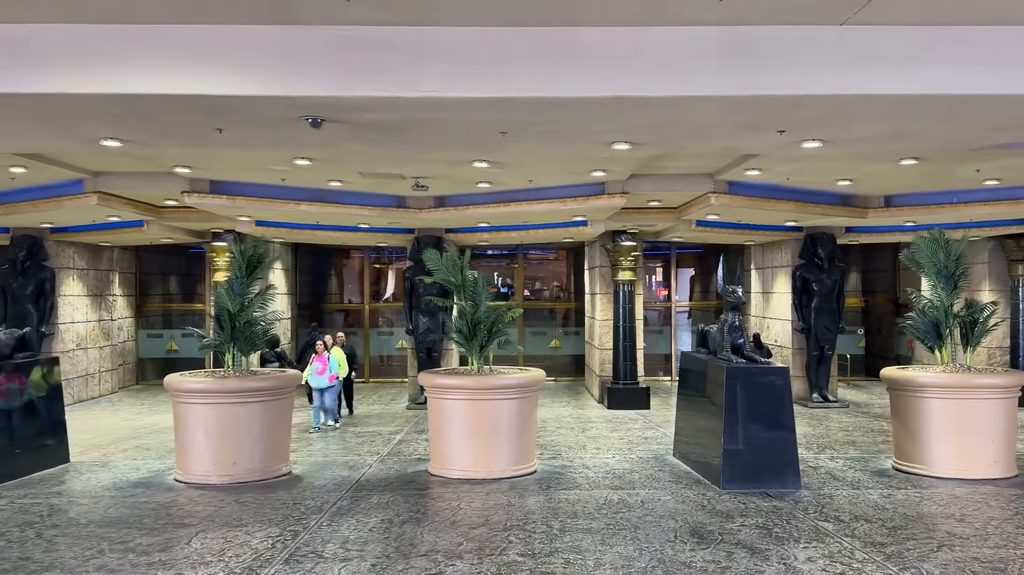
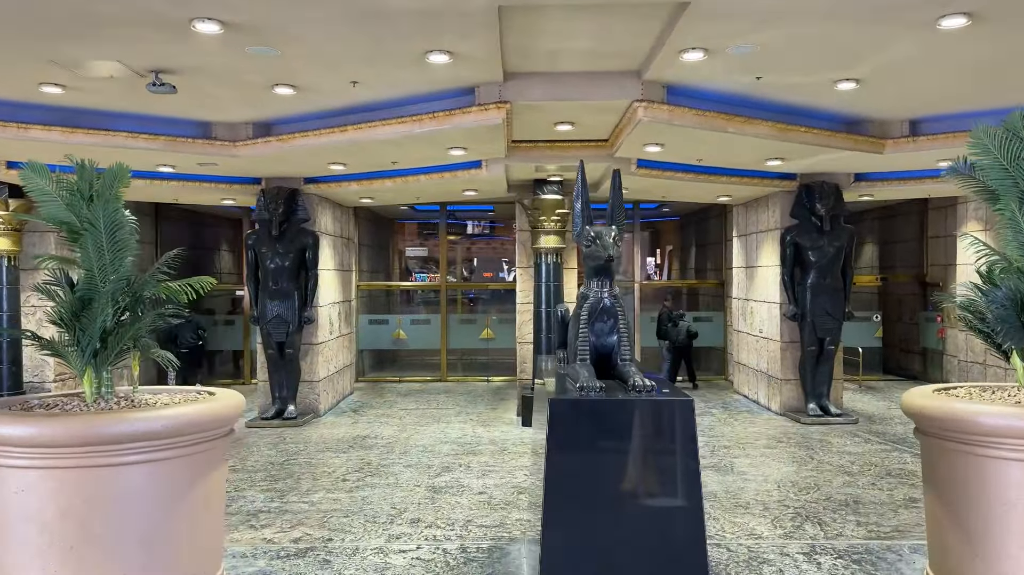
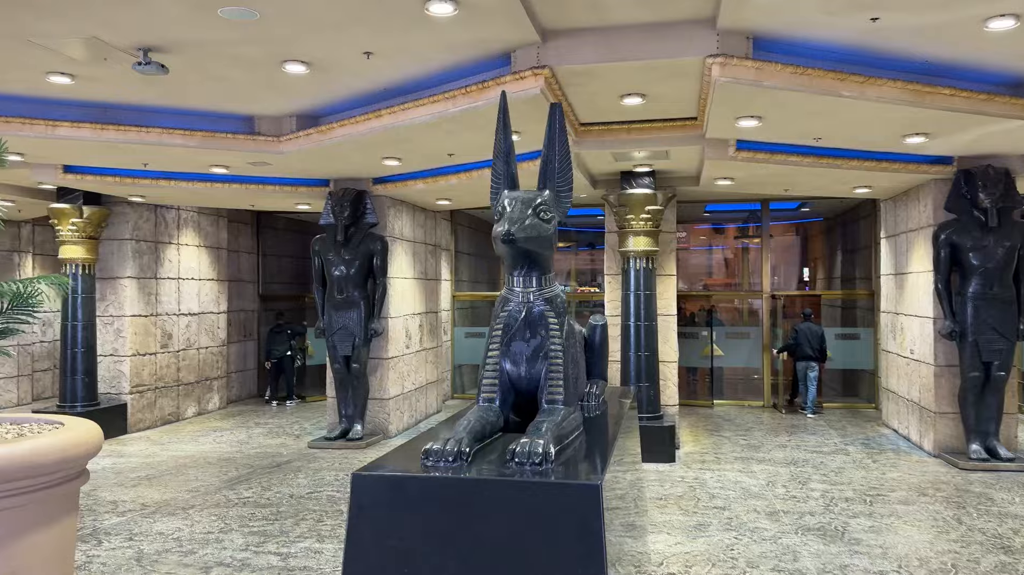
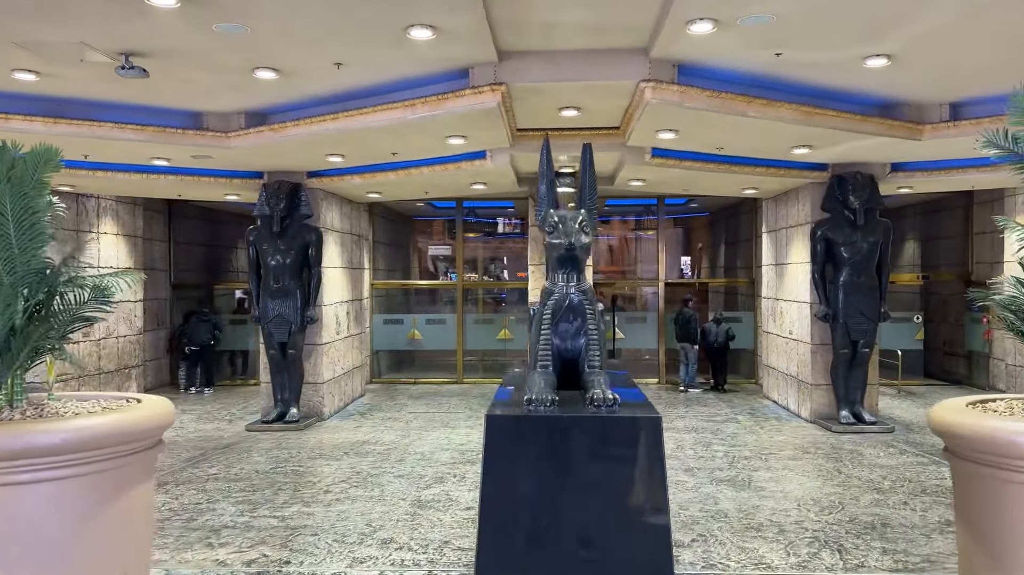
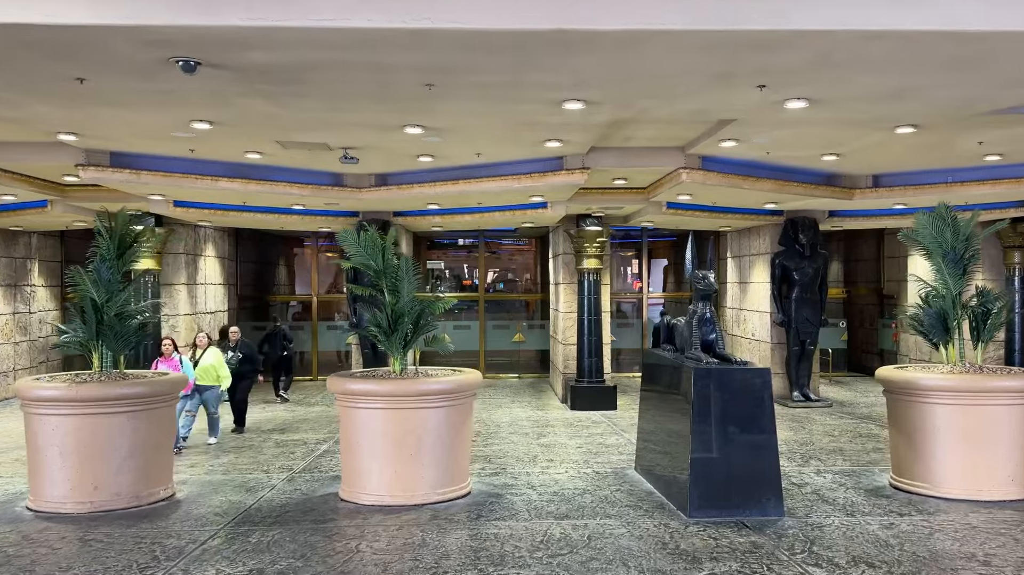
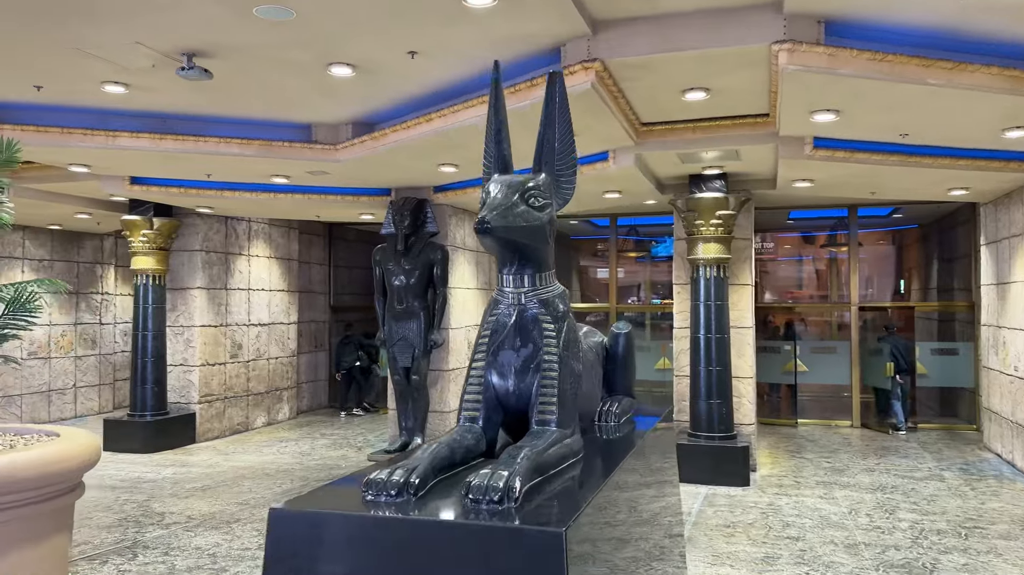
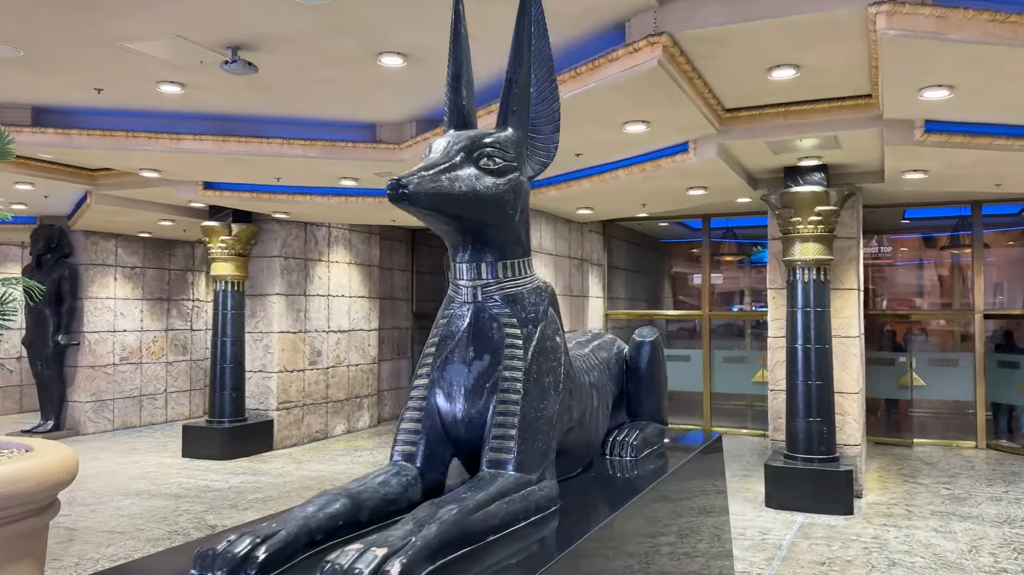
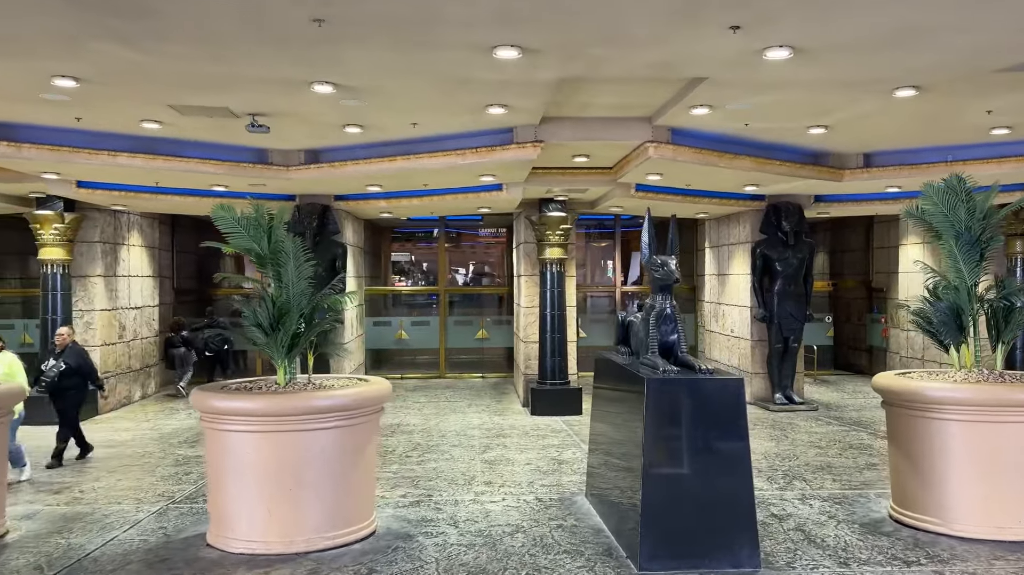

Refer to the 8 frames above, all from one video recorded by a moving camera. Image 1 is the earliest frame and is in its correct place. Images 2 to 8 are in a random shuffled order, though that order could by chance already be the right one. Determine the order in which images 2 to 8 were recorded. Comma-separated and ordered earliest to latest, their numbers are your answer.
5, 8, 2, 4, 3, 6, 7
